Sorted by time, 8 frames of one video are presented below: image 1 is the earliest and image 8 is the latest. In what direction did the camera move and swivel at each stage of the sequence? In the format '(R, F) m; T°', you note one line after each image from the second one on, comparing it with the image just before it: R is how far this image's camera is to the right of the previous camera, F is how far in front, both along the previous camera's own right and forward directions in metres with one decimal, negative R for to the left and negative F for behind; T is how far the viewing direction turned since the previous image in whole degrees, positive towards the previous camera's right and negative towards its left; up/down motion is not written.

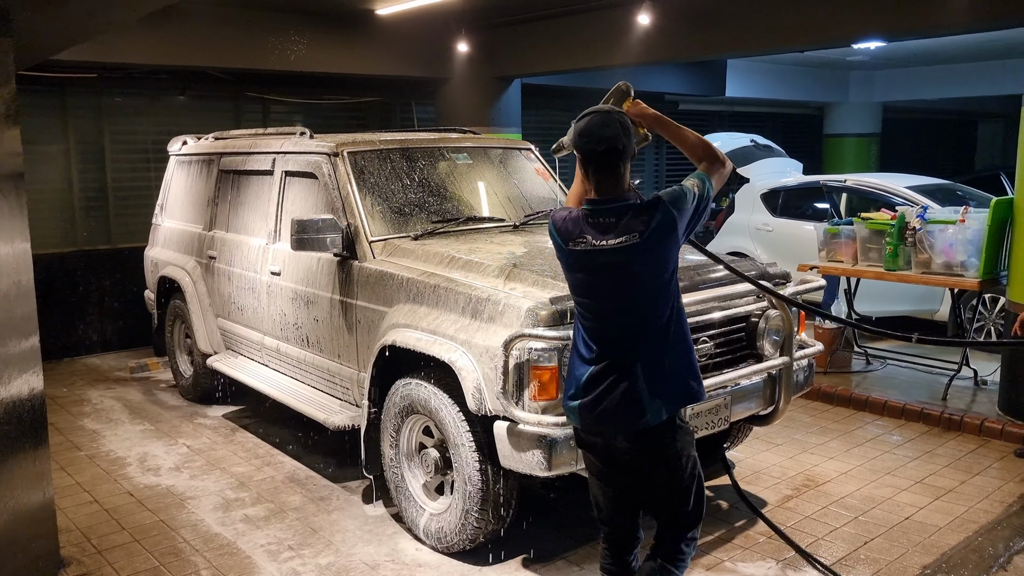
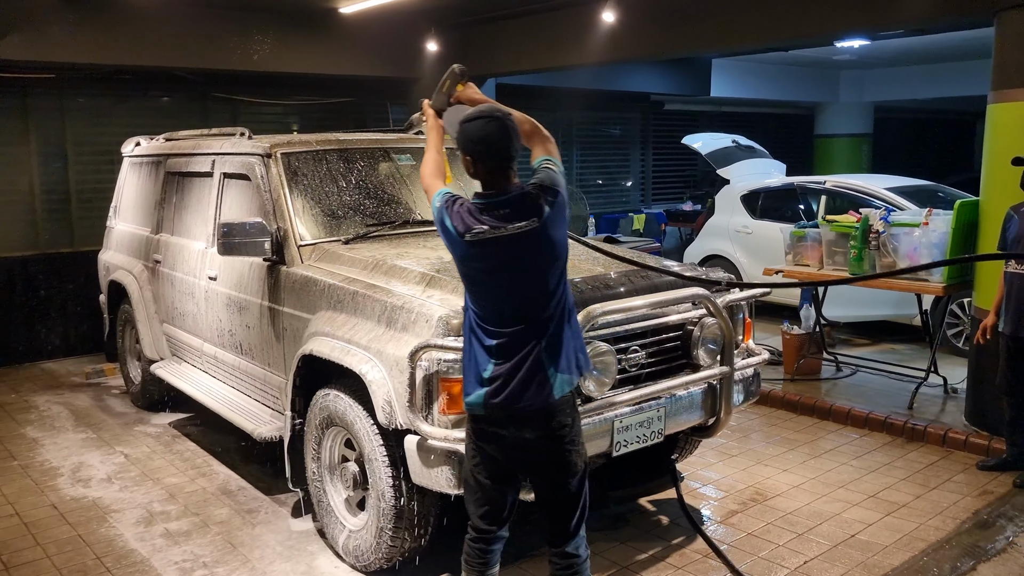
(+0.4, +0.2) m; -1°
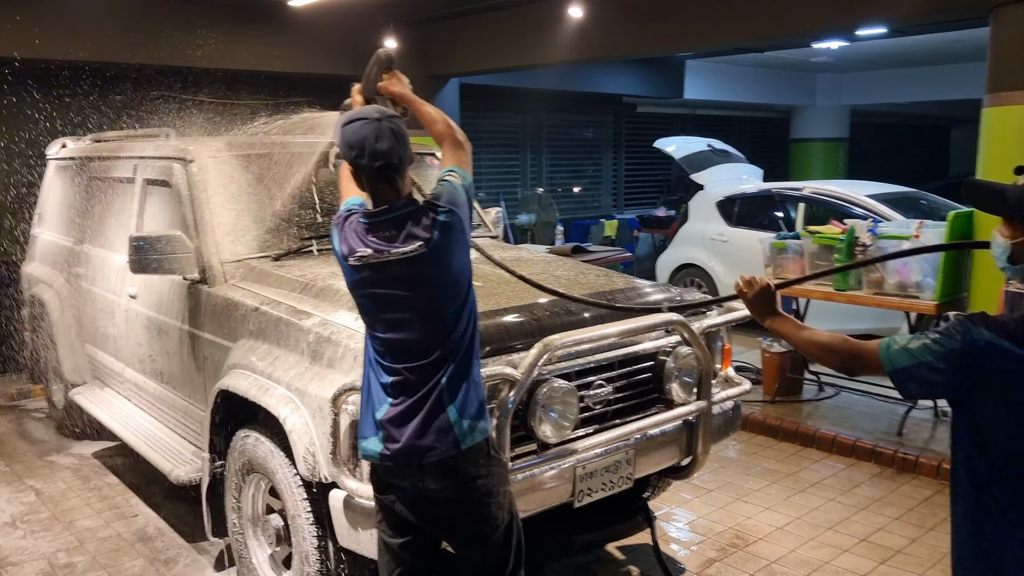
(+0.1, +0.5) m; +2°
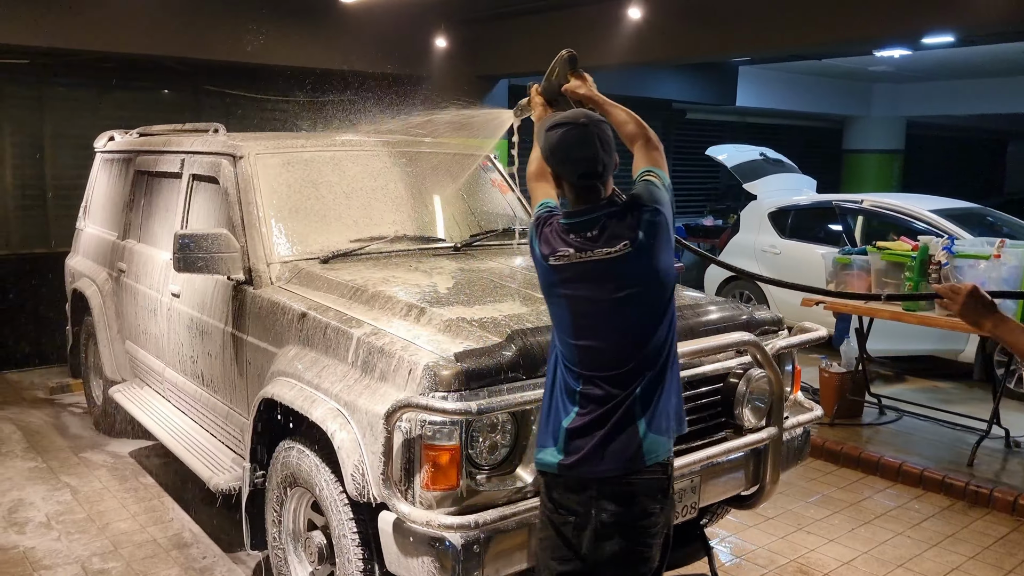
(-0.1, +0.2) m; -2°
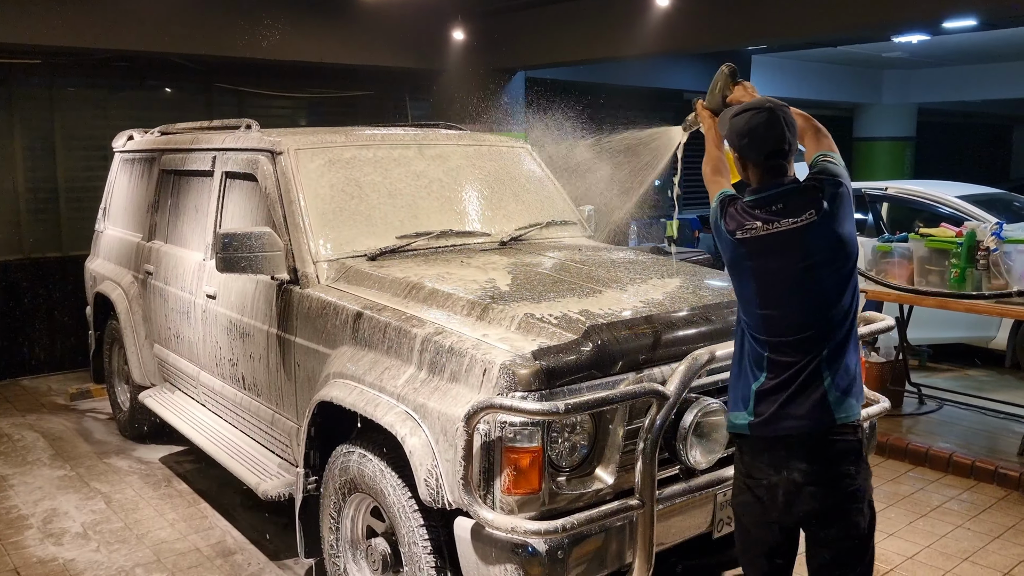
(-0.3, +0.1) m; 0°
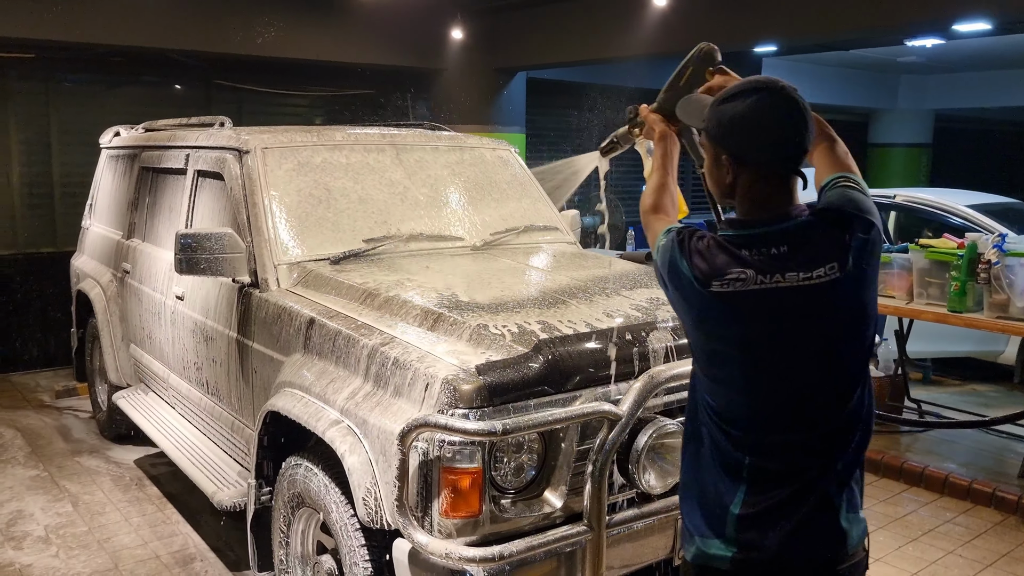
(+0.2, +0.1) m; -1°
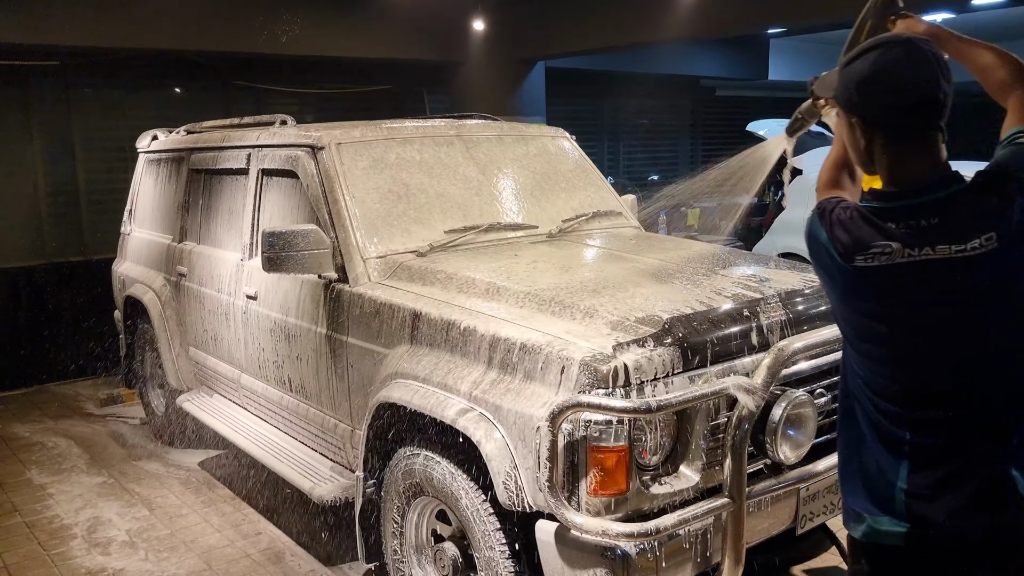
(-0.4, 0.0) m; +1°
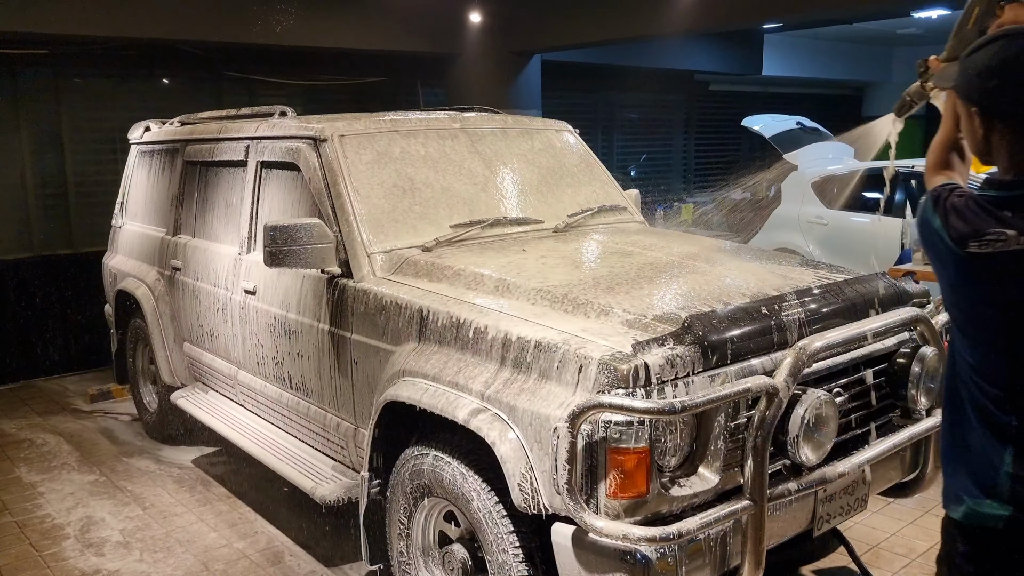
(-0.1, +0.1) m; +1°
